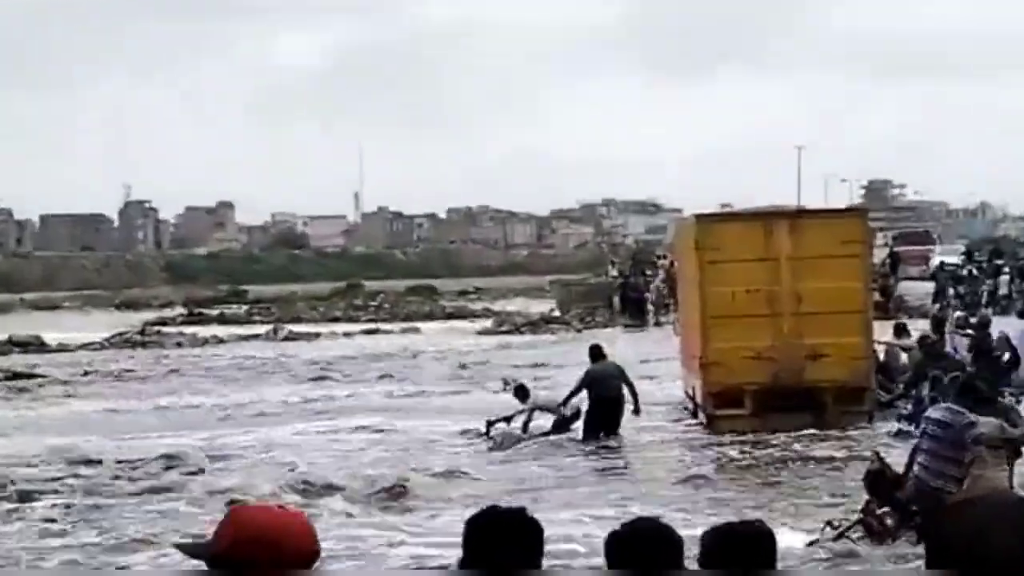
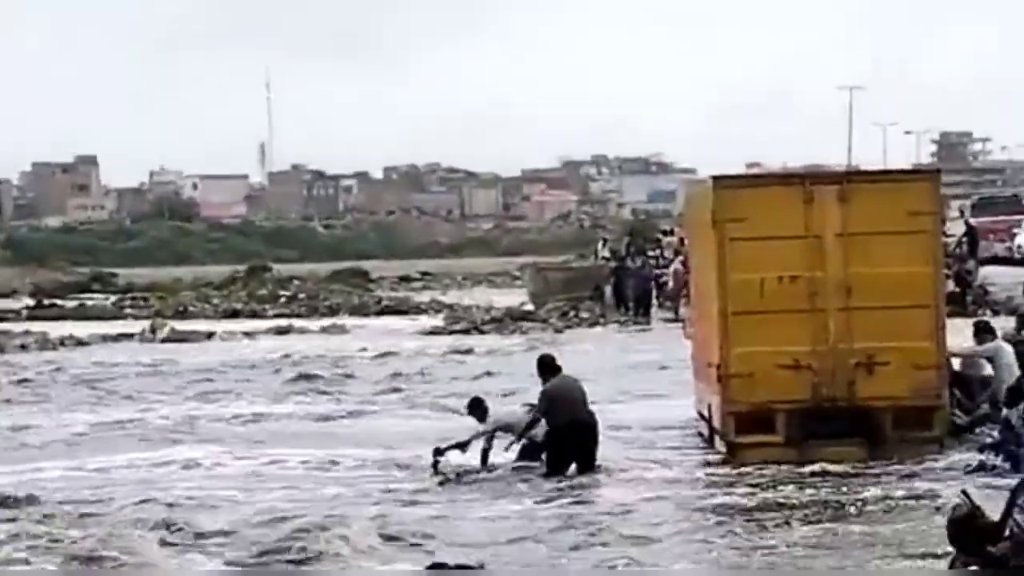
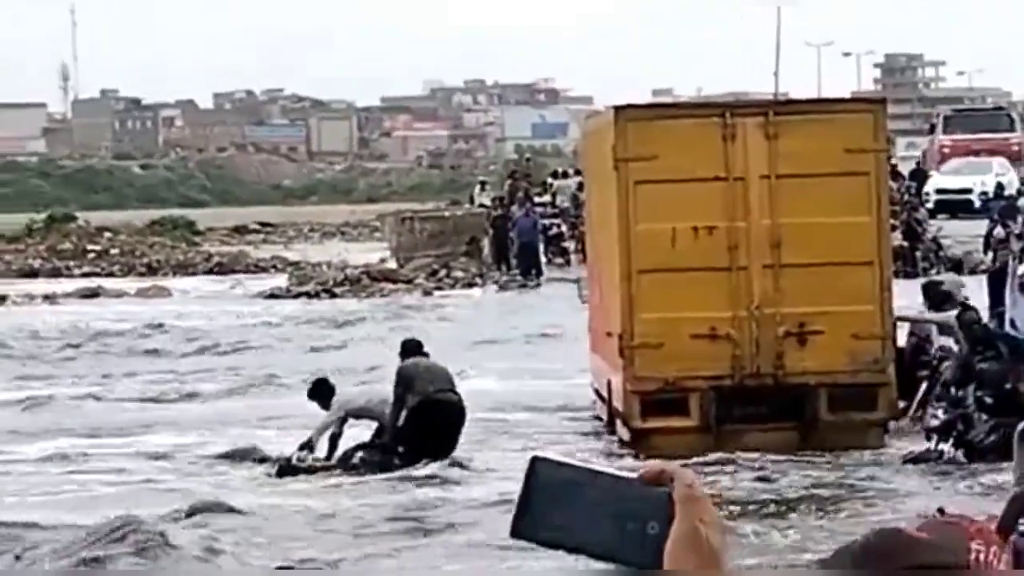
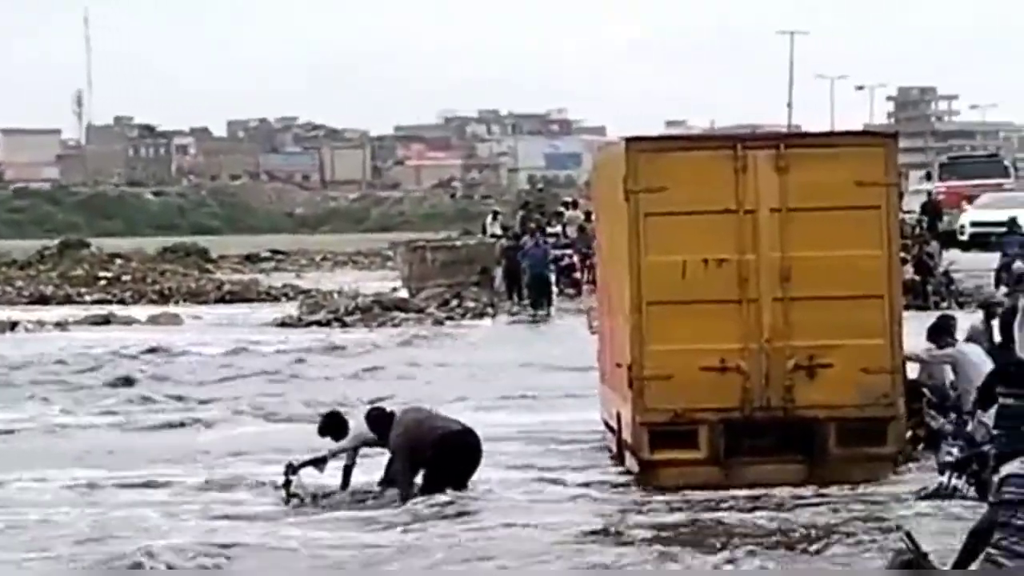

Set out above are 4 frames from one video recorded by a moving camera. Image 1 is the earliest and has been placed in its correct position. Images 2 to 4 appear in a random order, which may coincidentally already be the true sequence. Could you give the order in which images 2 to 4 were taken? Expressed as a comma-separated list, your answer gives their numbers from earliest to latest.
2, 4, 3
